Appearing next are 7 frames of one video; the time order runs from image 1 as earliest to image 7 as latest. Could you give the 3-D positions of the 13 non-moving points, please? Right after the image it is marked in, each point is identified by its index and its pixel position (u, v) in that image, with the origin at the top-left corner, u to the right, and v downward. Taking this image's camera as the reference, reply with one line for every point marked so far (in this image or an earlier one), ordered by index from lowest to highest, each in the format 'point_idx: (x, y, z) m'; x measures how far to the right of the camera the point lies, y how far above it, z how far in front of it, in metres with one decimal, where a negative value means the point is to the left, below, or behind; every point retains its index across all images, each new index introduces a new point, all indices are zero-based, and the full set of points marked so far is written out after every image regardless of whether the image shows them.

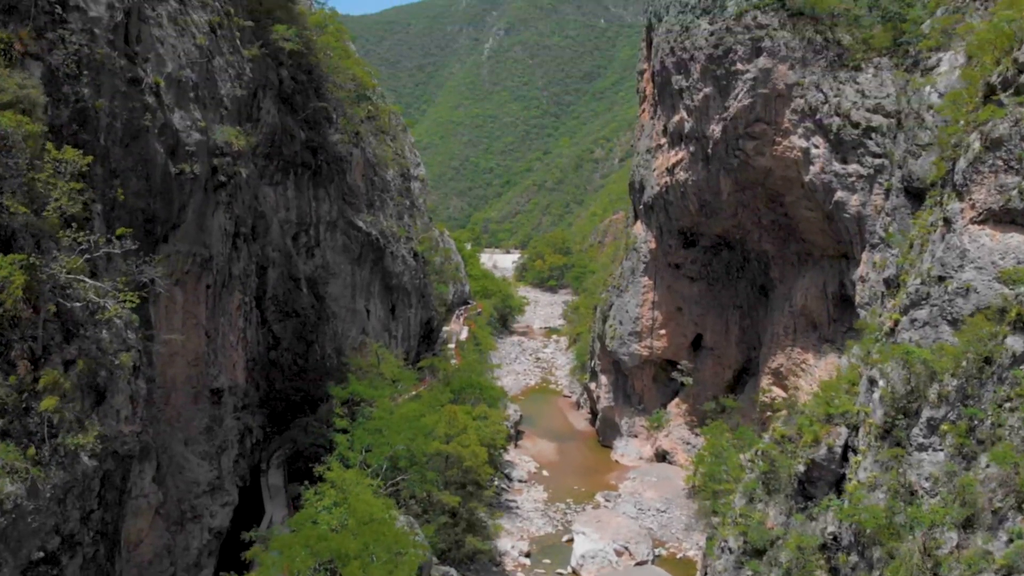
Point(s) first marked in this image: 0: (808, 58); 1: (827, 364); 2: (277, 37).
0: (+7.6, +5.9, +18.1) m
1: (+8.4, -2.0, +18.8) m
2: (-5.3, +5.7, +15.9) m
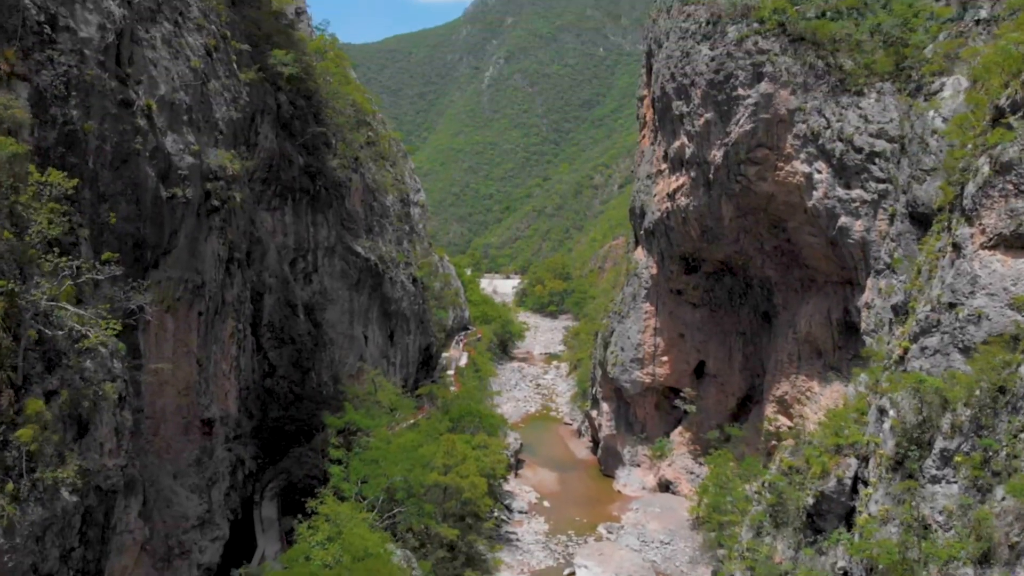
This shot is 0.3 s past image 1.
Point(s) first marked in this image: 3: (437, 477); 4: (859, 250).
0: (+7.6, +5.2, +18.0) m
1: (+8.4, -2.7, +18.5) m
2: (-5.3, +5.1, +15.9) m
3: (-1.6, -4.0, +14.9) m
4: (+8.4, +0.9, +17.0) m
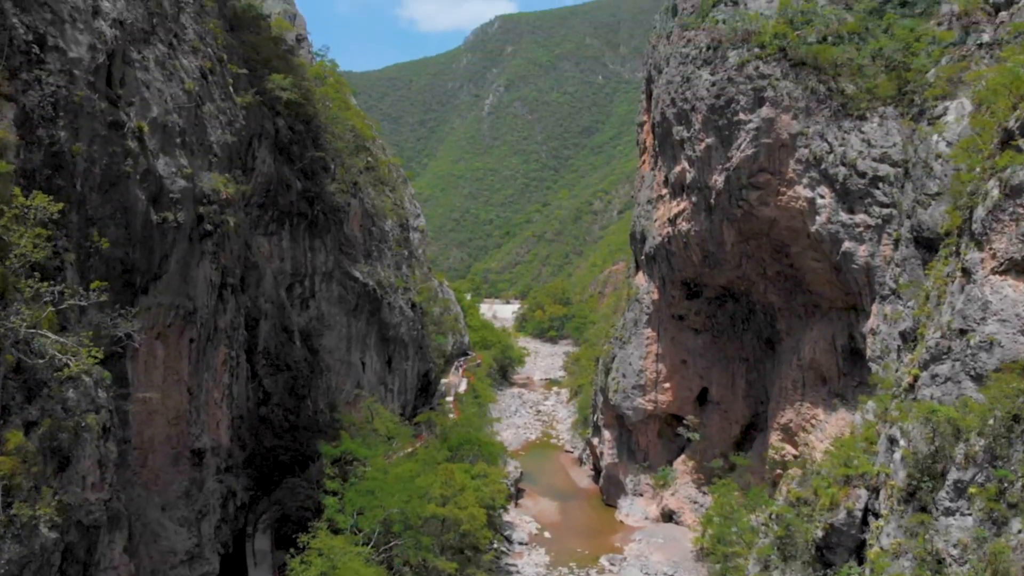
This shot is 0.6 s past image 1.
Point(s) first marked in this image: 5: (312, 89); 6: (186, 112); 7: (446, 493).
0: (+7.6, +4.6, +17.9) m
1: (+8.4, -3.4, +18.1) m
2: (-5.3, +4.5, +15.8) m
3: (-1.6, -4.5, +14.5) m
4: (+8.4, +0.3, +16.8) m
5: (-5.1, +5.1, +18.0) m
6: (-4.8, +2.6, +10.4) m
7: (-1.5, -4.6, +15.5) m
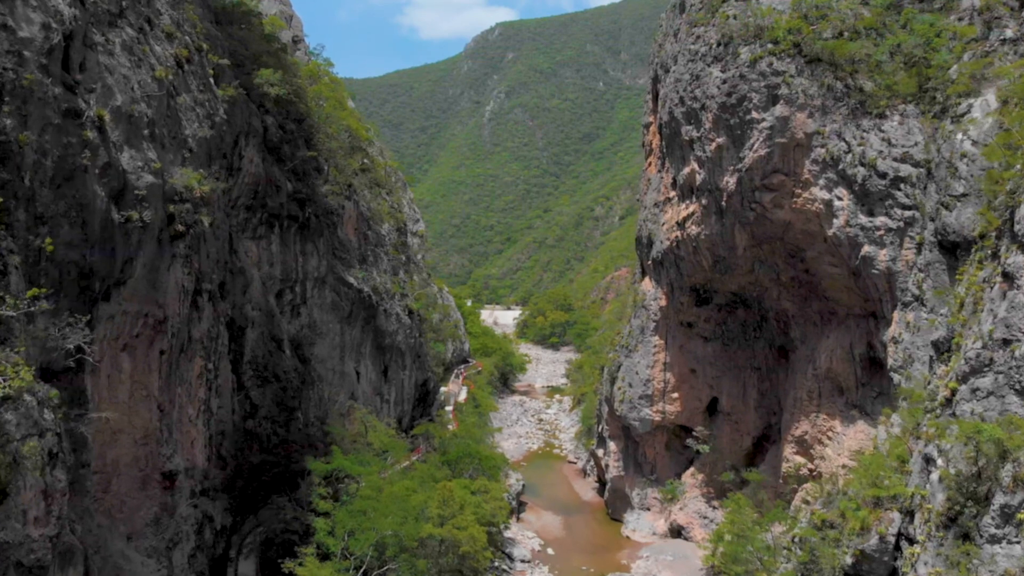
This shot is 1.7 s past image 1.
0: (+7.7, +4.4, +17.0) m
1: (+8.4, -3.5, +17.2) m
2: (-5.3, +4.4, +14.9) m
3: (-1.6, -4.7, +13.5) m
4: (+8.4, +0.1, +15.8) m
5: (-5.1, +4.9, +17.2) m
6: (-4.8, +2.5, +9.5) m
7: (-1.4, -4.7, +14.6) m
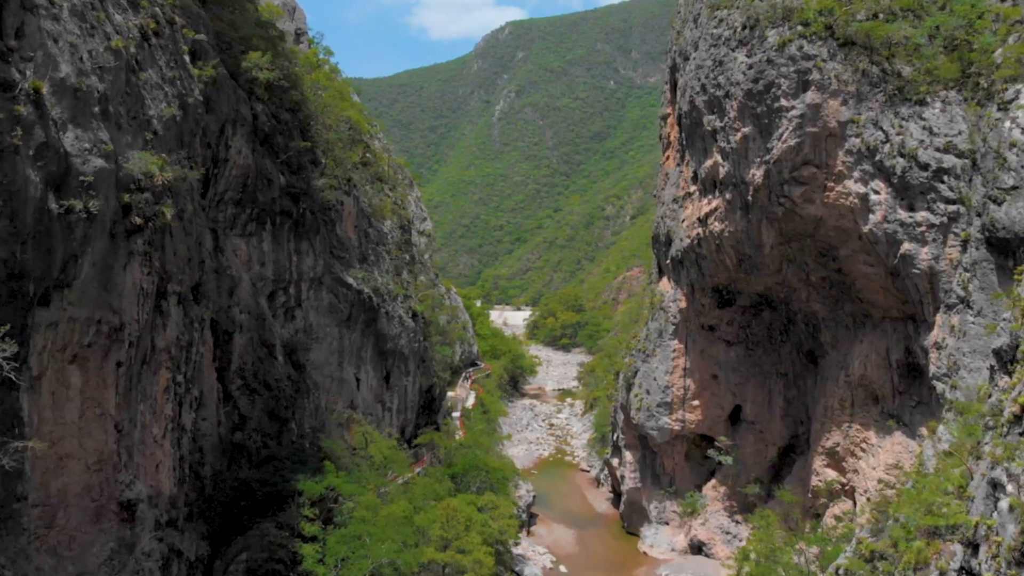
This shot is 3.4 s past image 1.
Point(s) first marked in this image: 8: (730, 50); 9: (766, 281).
0: (+7.9, +4.4, +15.7) m
1: (+8.7, -3.6, +15.8) m
2: (-5.1, +4.4, +13.8) m
3: (-1.4, -4.7, +12.3) m
4: (+8.6, +0.1, +14.5) m
5: (-4.9, +4.9, +16.0) m
6: (-4.7, +2.5, +8.3) m
7: (-1.2, -4.7, +13.4) m
8: (+5.7, +6.2, +18.2) m
9: (+6.8, +0.2, +18.6) m
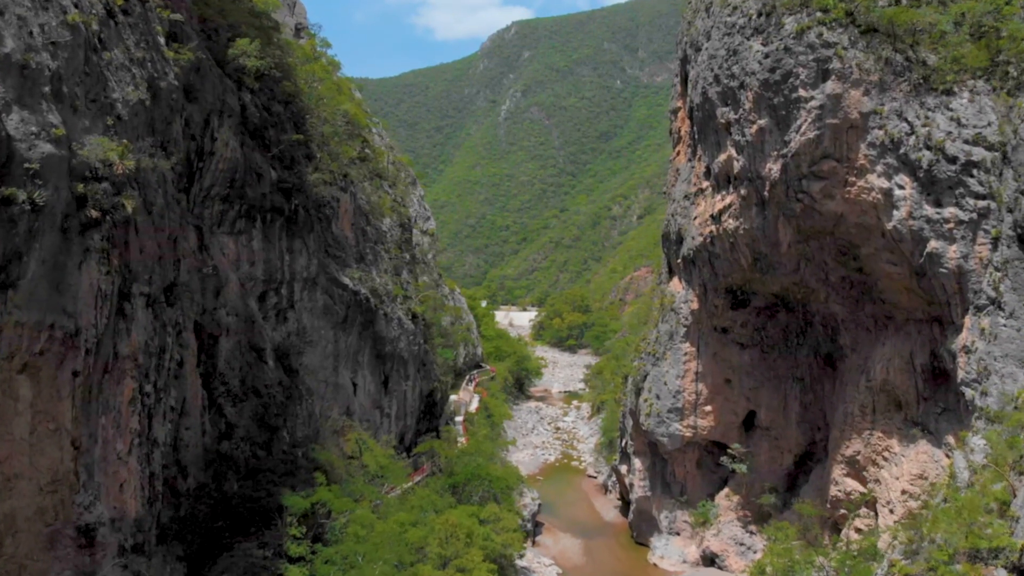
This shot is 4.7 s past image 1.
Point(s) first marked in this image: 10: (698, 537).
0: (+8.0, +4.4, +14.8) m
1: (+8.7, -3.6, +14.9) m
2: (-5.1, +4.3, +13.0) m
3: (-1.3, -4.7, +11.5) m
4: (+8.7, +0.1, +13.6) m
5: (-4.8, +4.9, +15.2) m
6: (-4.7, +2.5, +7.5) m
7: (-1.2, -4.7, +12.6) m
8: (+5.8, +6.1, +17.3) m
9: (+6.9, +0.2, +17.8) m
10: (+5.1, -6.9, +19.3) m
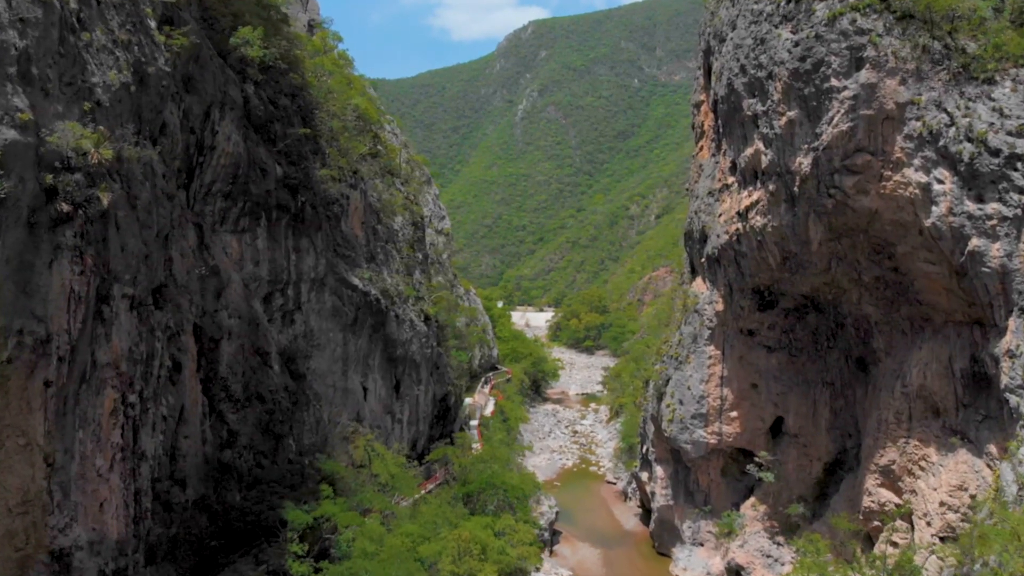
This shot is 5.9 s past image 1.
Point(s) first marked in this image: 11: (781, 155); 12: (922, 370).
0: (+8.3, +4.4, +13.9) m
1: (+9.1, -3.6, +14.0) m
2: (-4.8, +4.3, +12.4) m
3: (-1.1, -4.7, +10.8) m
4: (+9.0, +0.1, +12.7) m
5: (-4.5, +4.9, +14.6) m
6: (-4.5, +2.5, +6.9) m
7: (-0.9, -4.7, +11.9) m
8: (+6.1, +6.1, +16.5) m
9: (+7.2, +0.2, +16.9) m
10: (+5.5, -6.9, +18.4) m
11: (+6.2, +3.0, +16.1) m
12: (+8.9, -1.8, +14.9) m
